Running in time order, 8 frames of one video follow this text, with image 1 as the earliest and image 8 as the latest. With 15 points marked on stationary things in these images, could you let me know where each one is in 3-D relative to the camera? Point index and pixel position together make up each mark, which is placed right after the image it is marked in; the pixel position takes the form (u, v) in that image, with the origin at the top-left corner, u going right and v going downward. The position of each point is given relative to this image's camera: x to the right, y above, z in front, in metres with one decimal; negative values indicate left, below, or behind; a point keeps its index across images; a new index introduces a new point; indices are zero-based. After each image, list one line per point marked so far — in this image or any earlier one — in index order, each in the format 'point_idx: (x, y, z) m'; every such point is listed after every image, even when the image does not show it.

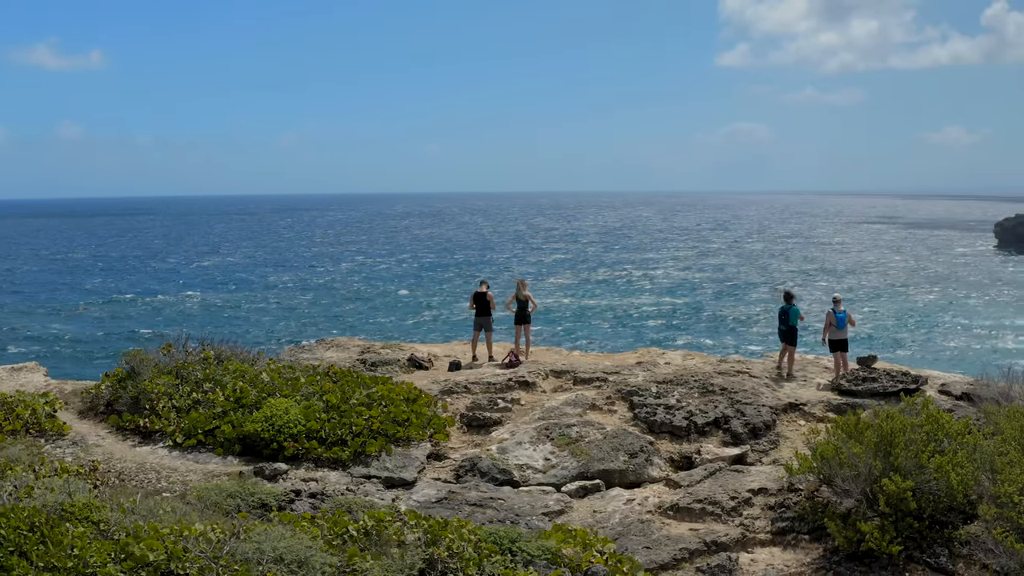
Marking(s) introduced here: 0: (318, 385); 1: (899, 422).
0: (-2.5, -1.3, +10.3) m
1: (+3.6, -1.2, +7.2) m
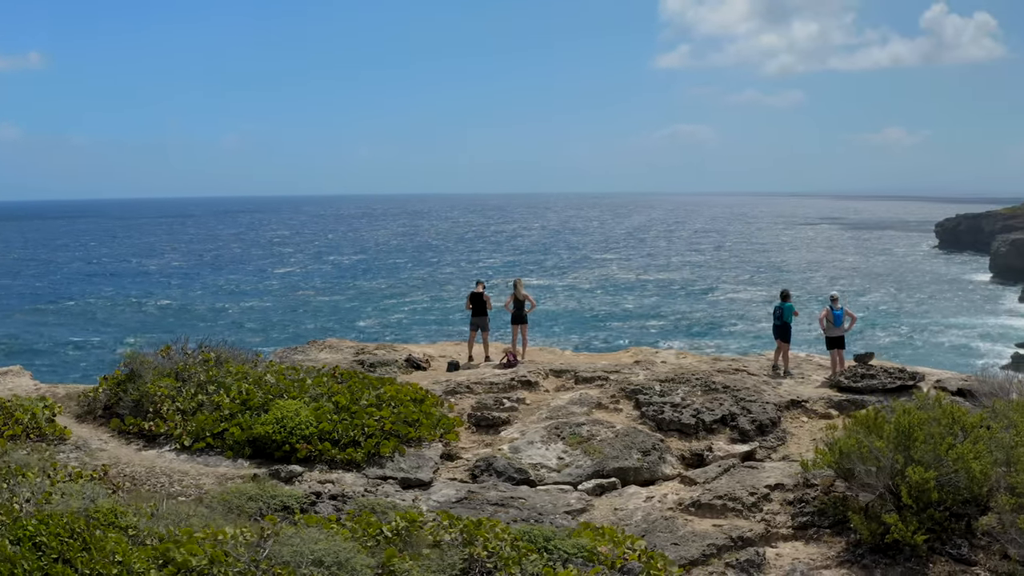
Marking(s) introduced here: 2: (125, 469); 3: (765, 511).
0: (-2.4, -1.3, +10.2) m
1: (+3.8, -1.2, +7.4) m
2: (-4.2, -2.0, +8.5) m
3: (+2.5, -2.2, +7.8) m
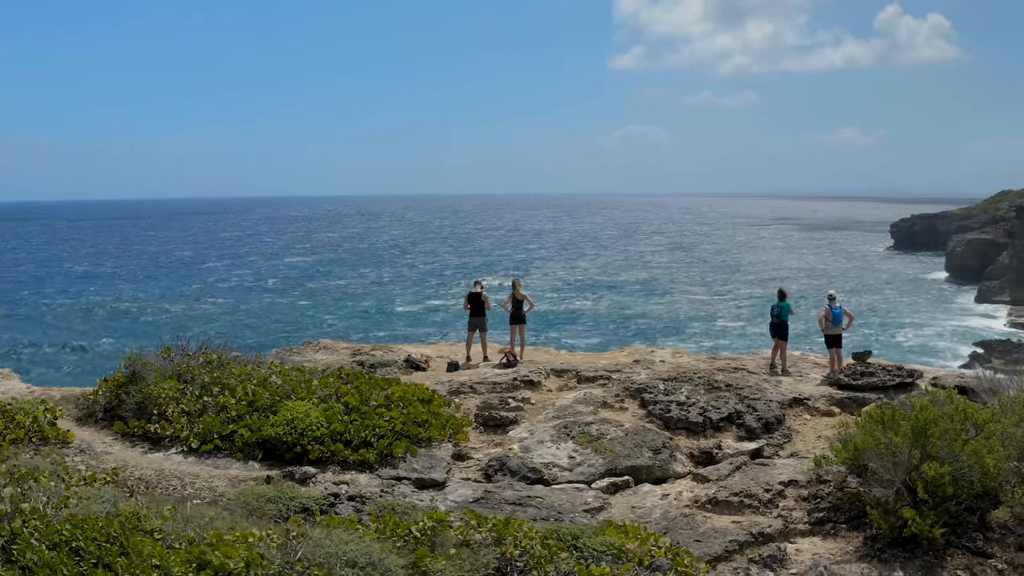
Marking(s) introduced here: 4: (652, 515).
0: (-2.3, -1.3, +10.1) m
1: (+4.0, -1.2, +7.5) m
2: (-4.0, -2.0, +8.4) m
3: (+2.7, -2.2, +7.9) m
4: (+1.4, -2.2, +7.8) m
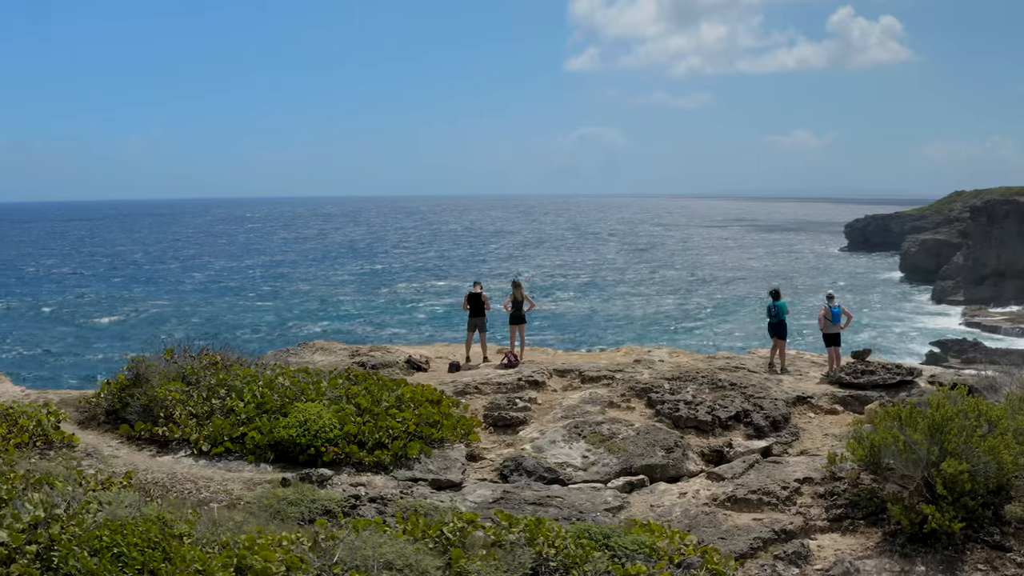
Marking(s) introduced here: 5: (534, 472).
0: (-2.2, -1.3, +10.1) m
1: (+4.2, -1.2, +7.6) m
2: (-3.8, -2.0, +8.2) m
3: (+2.9, -2.2, +7.9) m
4: (+1.6, -2.2, +7.8) m
5: (+0.3, -2.1, +8.9) m
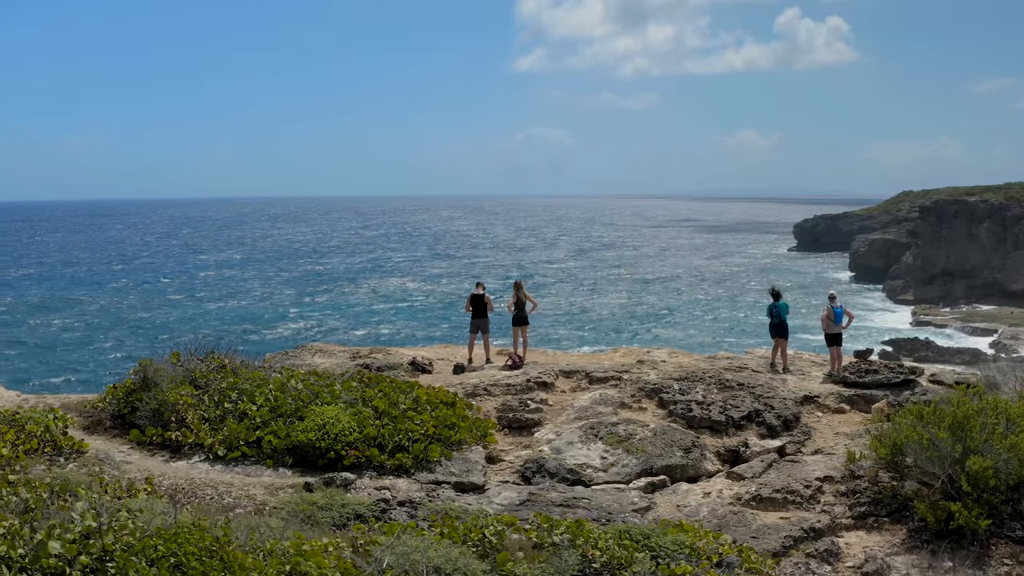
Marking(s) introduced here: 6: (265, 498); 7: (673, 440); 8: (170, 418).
0: (-2.0, -1.3, +10.0) m
1: (+4.5, -1.2, +7.8) m
2: (-3.6, -2.0, +8.1) m
3: (+3.2, -2.2, +8.0) m
4: (+1.9, -2.3, +7.9) m
5: (+0.5, -2.1, +8.9) m
6: (-2.4, -2.1, +7.8) m
7: (+2.0, -1.9, +9.6) m
8: (-4.1, -1.6, +9.5) m
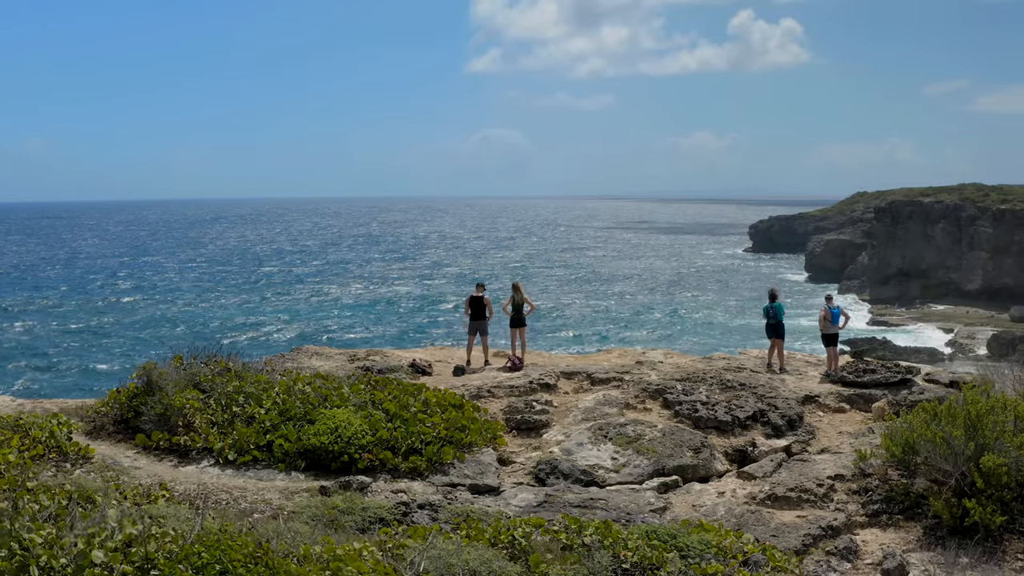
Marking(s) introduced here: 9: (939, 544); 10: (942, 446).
0: (-1.8, -1.3, +9.9) m
1: (+4.7, -1.2, +7.9) m
2: (-3.4, -2.0, +8.0) m
3: (+3.4, -2.2, +8.1) m
4: (+2.1, -2.3, +8.0) m
5: (+0.7, -2.1, +8.9) m
6: (-2.3, -2.1, +7.7) m
7: (+2.1, -1.9, +9.7) m
8: (-4.0, -1.6, +9.4) m
9: (+3.9, -2.4, +7.3) m
10: (+4.2, -1.6, +7.7) m
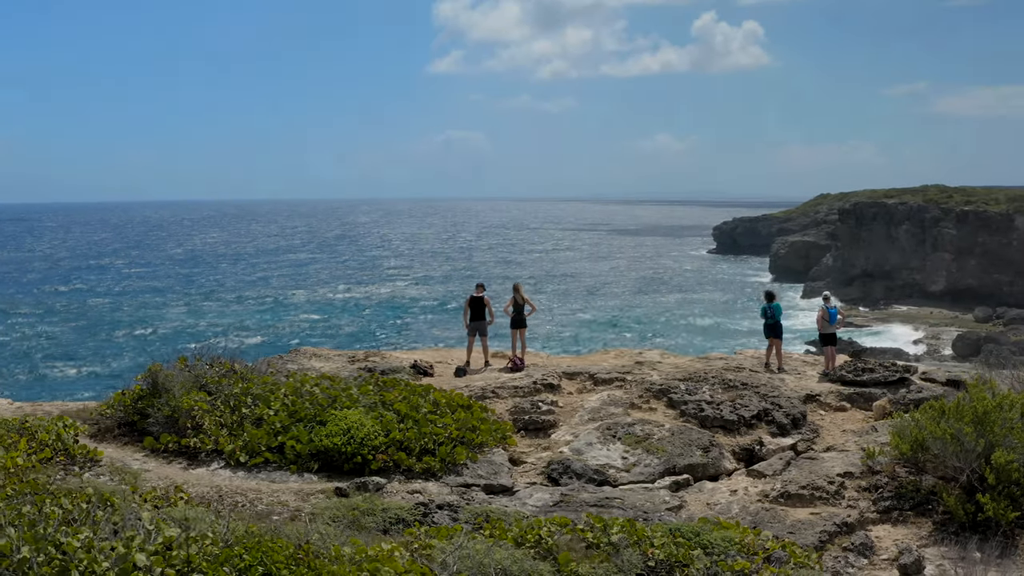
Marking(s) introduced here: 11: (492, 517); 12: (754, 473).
0: (-1.7, -1.3, +9.9) m
1: (+4.9, -1.2, +8.1) m
2: (-3.2, -2.0, +7.9) m
3: (+3.5, -2.2, +8.3) m
4: (+2.2, -2.3, +8.0) m
5: (+0.8, -2.1, +8.9) m
6: (-2.1, -2.1, +7.7) m
7: (+2.2, -1.9, +9.7) m
8: (-3.9, -1.6, +9.3) m
9: (+4.1, -2.4, +7.4) m
10: (+4.4, -1.6, +7.9) m
11: (-0.2, -2.1, +7.3) m
12: (+2.8, -2.1, +9.1) m
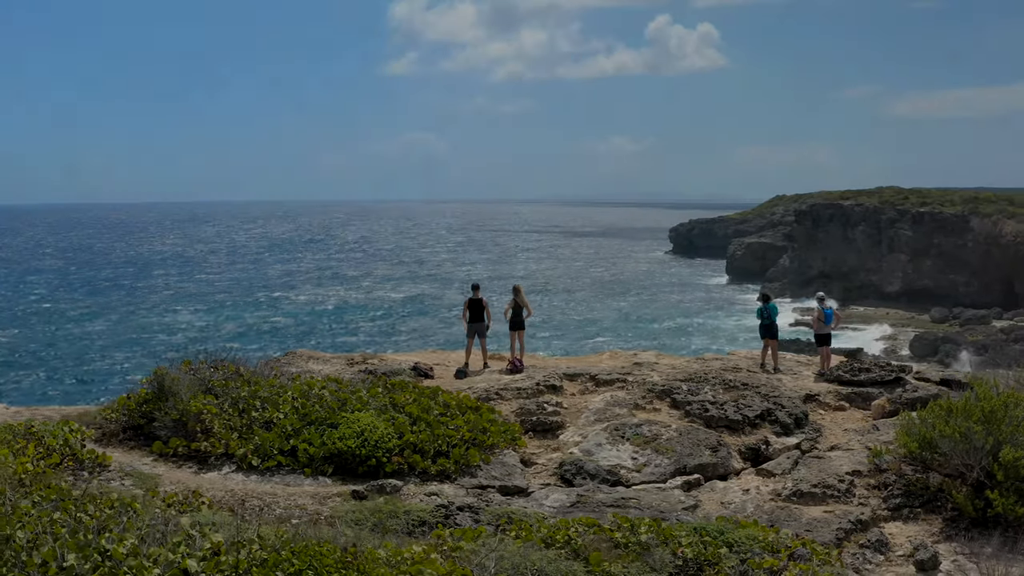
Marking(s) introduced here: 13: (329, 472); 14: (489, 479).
0: (-1.6, -1.4, +9.9) m
1: (+5.1, -1.2, +8.3) m
2: (-3.0, -2.0, +7.8) m
3: (+3.7, -2.2, +8.4) m
4: (+2.4, -2.3, +8.1) m
5: (+1.0, -2.1, +9.0) m
6: (-1.9, -2.1, +7.6) m
7: (+2.3, -1.9, +9.9) m
8: (-3.7, -1.6, +9.2) m
9: (+4.3, -2.4, +7.6) m
10: (+4.6, -1.6, +8.1) m
11: (0.0, -2.2, +7.4) m
12: (+3.0, -2.2, +9.3) m
13: (-2.0, -2.0, +8.6) m
14: (-0.3, -2.1, +8.7) m
